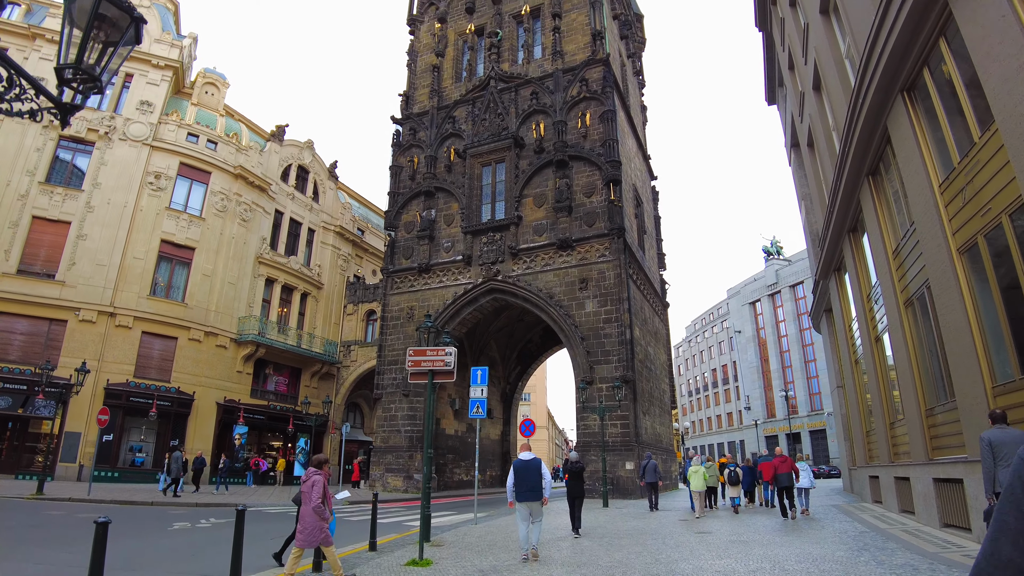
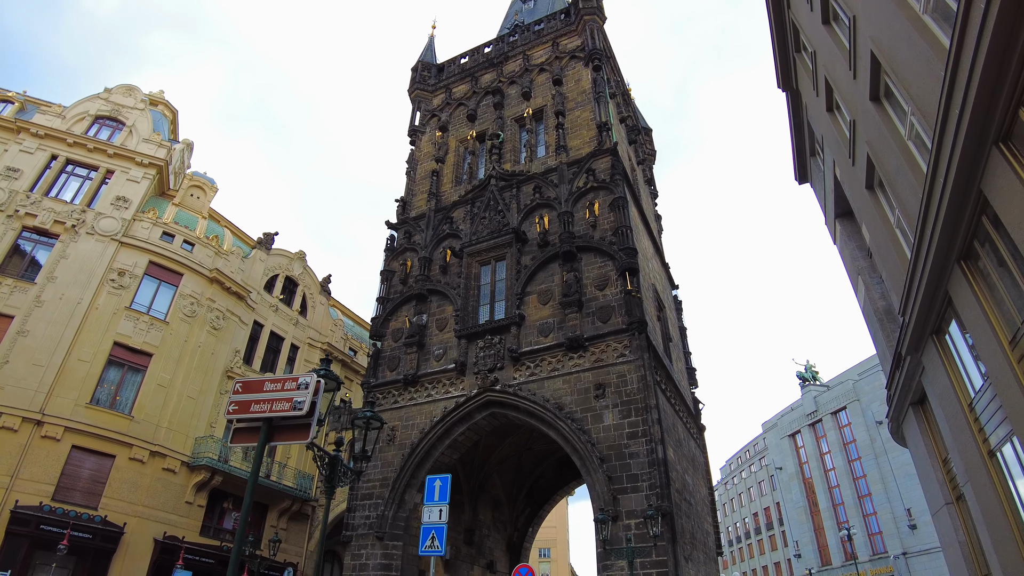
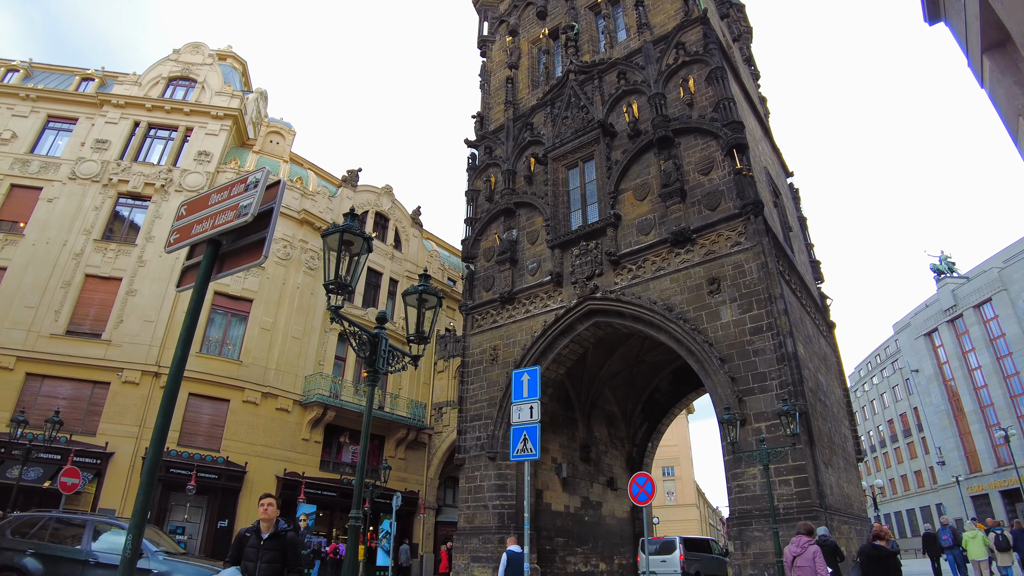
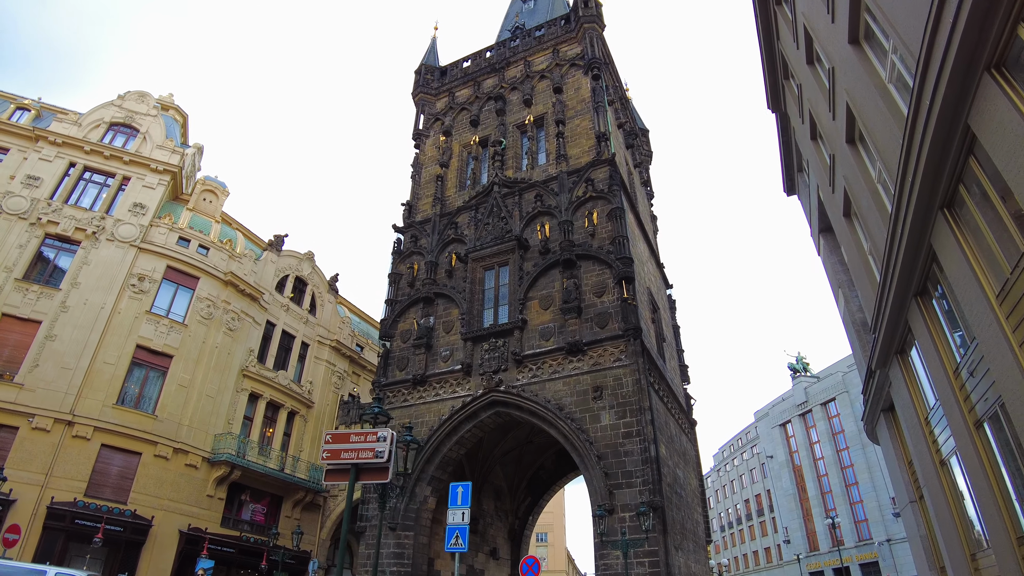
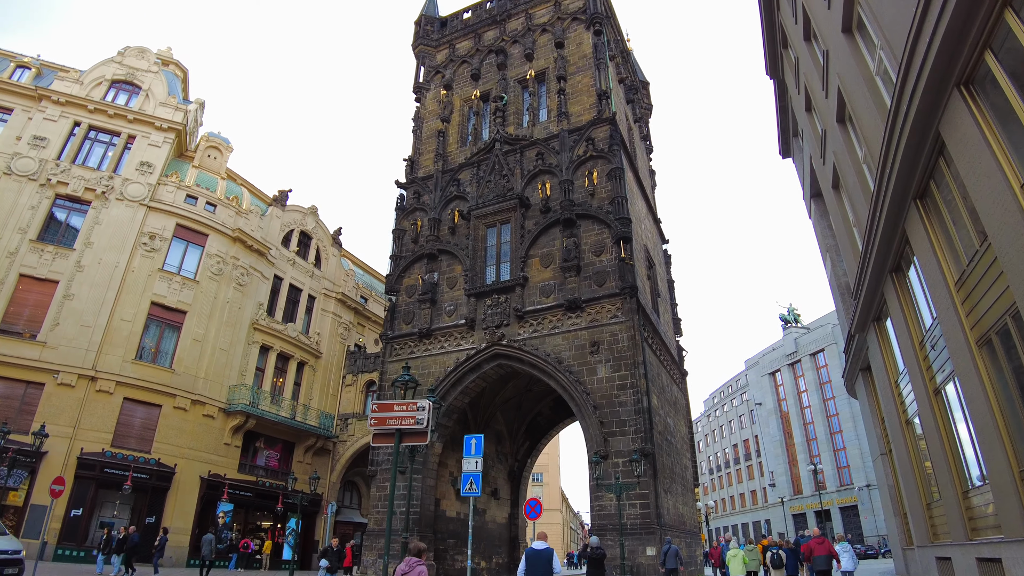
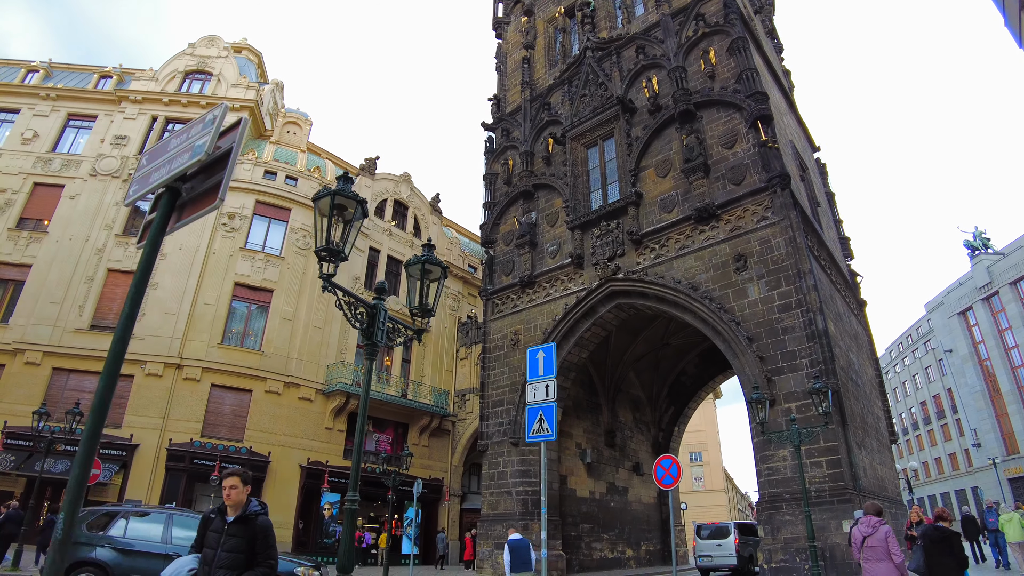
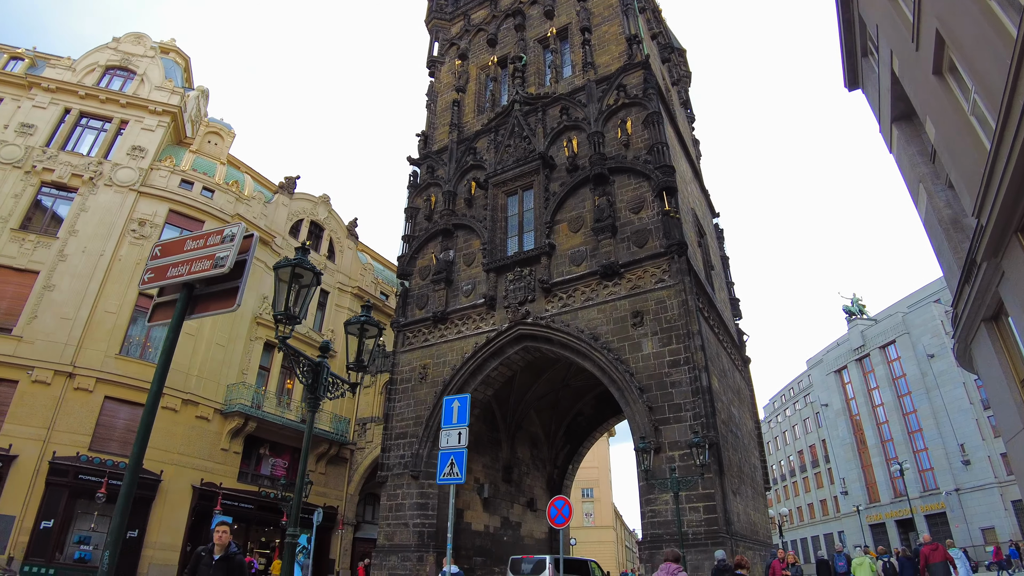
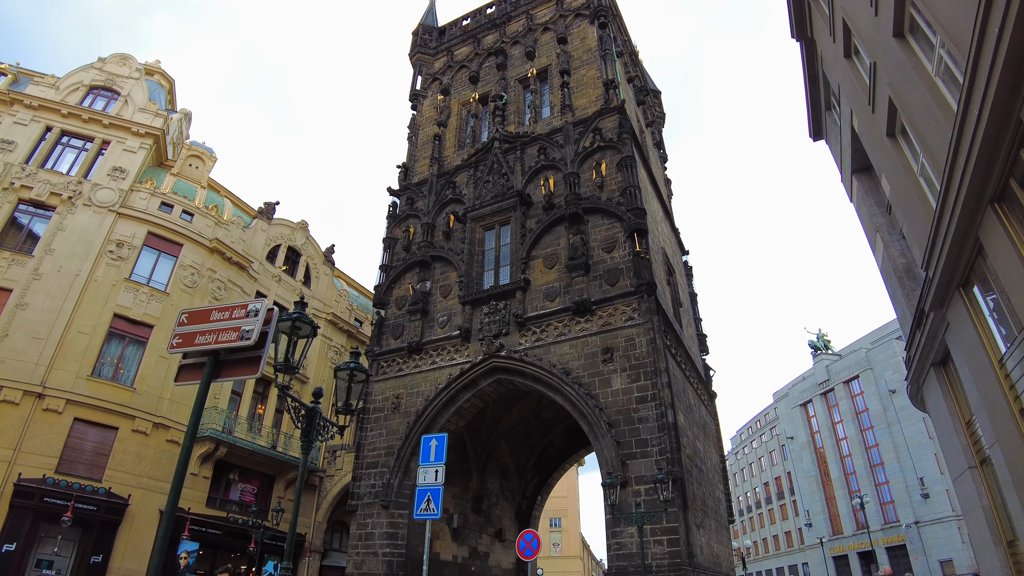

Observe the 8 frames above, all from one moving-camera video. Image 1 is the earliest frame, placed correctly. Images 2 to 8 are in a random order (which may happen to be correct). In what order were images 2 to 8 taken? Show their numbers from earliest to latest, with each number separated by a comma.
5, 4, 2, 8, 7, 3, 6
